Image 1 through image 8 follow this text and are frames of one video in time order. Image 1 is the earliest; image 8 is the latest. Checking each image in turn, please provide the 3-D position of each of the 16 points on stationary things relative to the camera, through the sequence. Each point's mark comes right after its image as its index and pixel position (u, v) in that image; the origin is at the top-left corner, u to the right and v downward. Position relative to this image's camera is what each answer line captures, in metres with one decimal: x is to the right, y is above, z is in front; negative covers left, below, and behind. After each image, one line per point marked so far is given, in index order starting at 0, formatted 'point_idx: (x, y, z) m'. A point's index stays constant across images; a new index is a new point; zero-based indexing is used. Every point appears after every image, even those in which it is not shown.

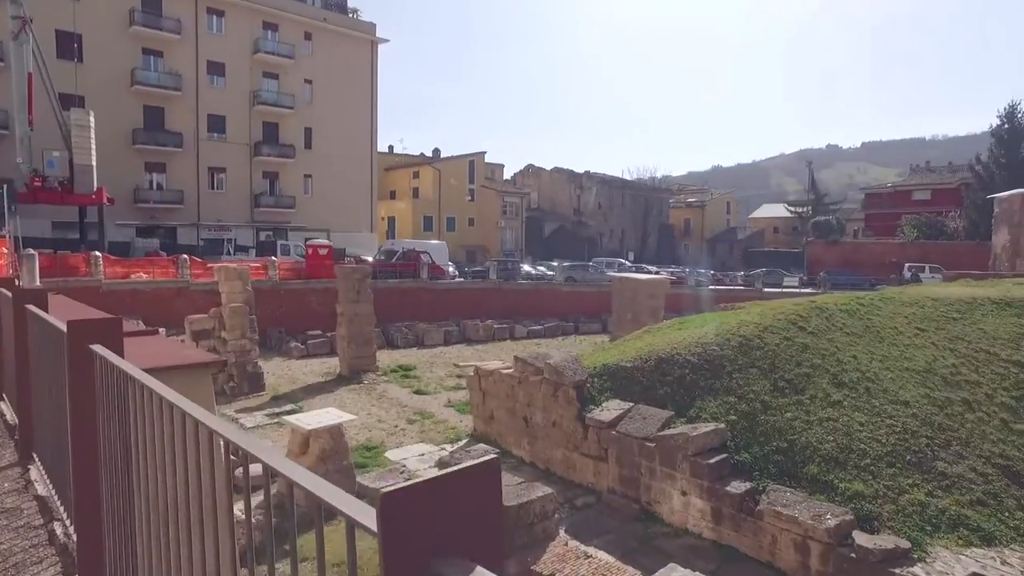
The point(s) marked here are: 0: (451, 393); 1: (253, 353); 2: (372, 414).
0: (-1.4, -2.4, +14.6) m
1: (-5.7, -1.5, +14.4) m
2: (-2.8, -2.5, +12.9) m
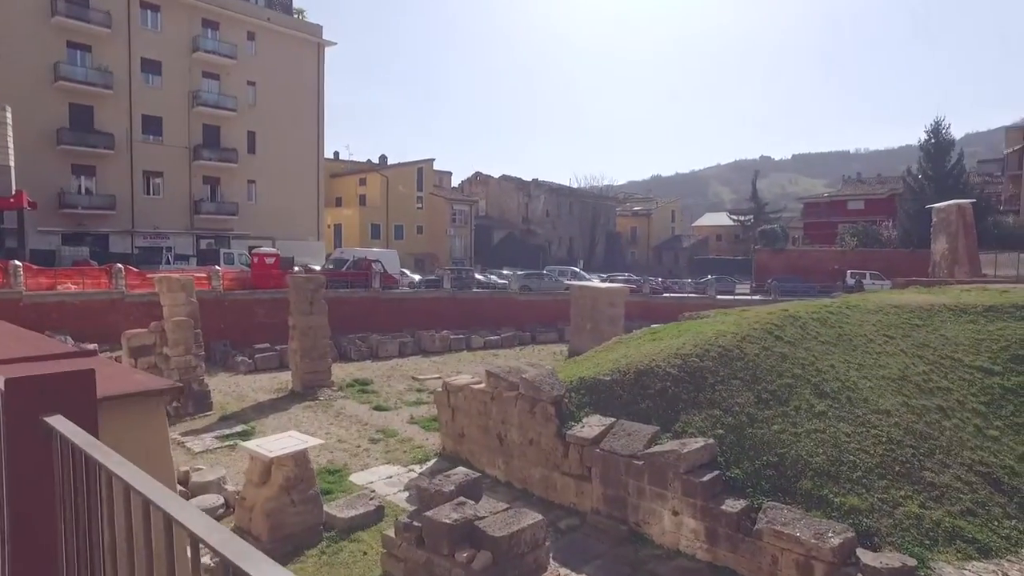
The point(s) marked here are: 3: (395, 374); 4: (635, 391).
0: (-2.1, -2.6, +14.0) m
1: (-6.5, -1.7, +13.4) m
2: (-3.4, -2.7, +12.1) m
3: (-3.2, -2.3, +17.6) m
4: (+1.9, -1.5, +9.7) m
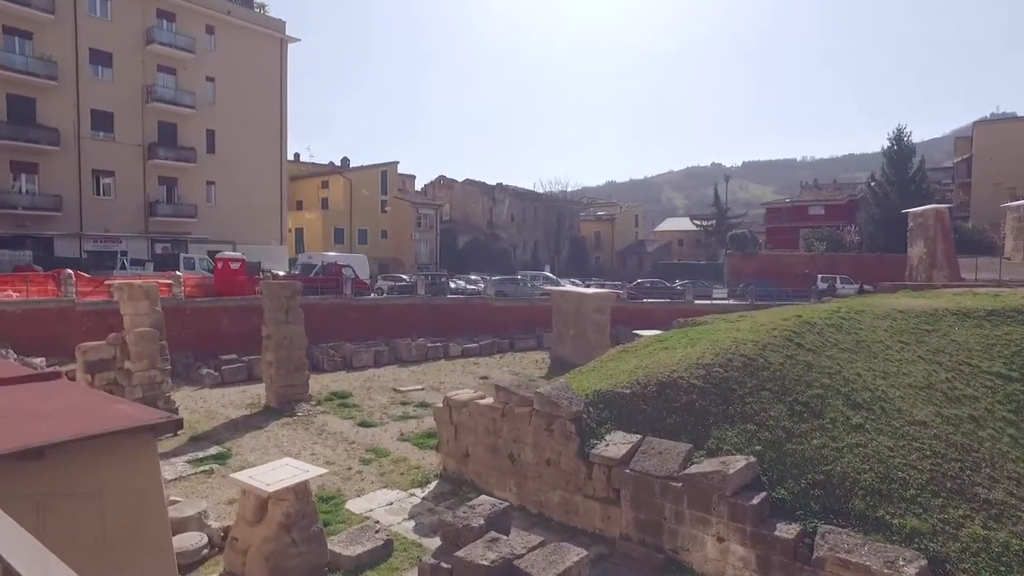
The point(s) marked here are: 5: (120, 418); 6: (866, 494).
0: (-2.2, -2.7, +13.0) m
1: (-6.5, -1.9, +12.2) m
2: (-3.3, -2.8, +11.1) m
3: (-3.5, -2.5, +16.6) m
4: (+2.0, -1.6, +9.0) m
5: (-2.7, -0.9, +4.5) m
6: (+3.9, -2.3, +7.2) m
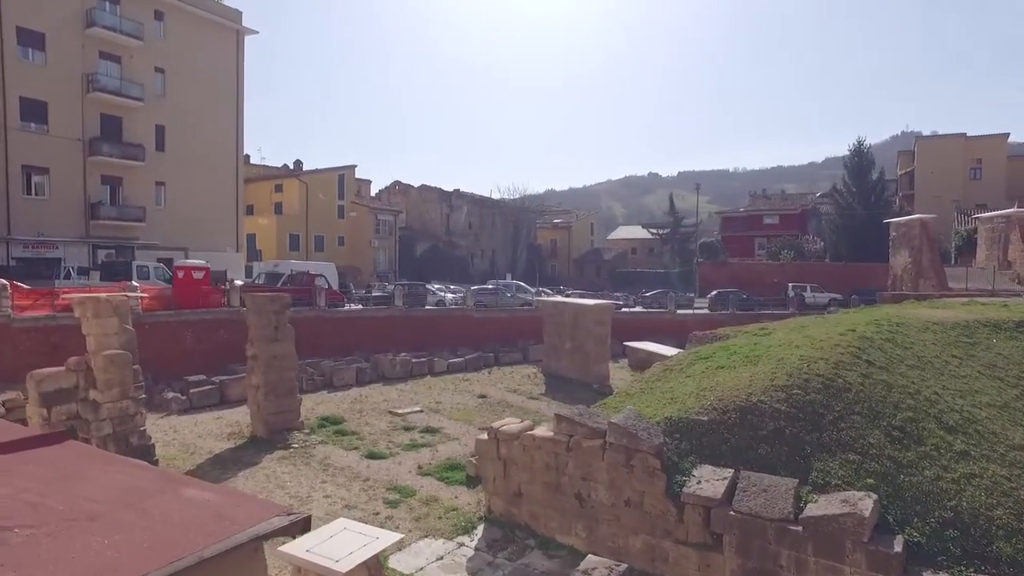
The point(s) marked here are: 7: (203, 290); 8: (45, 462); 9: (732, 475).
0: (-1.7, -3.0, +11.6) m
1: (-5.9, -2.1, +10.4) m
2: (-2.7, -3.0, +9.6) m
3: (-3.4, -2.8, +15.0) m
4: (+2.9, -1.8, +8.0) m
5: (-1.4, -1.1, +3.1) m
6: (+4.9, -2.4, +6.5) m
7: (-8.5, -0.1, +18.0) m
8: (-2.7, -1.0, +3.8) m
9: (+2.5, -2.1, +7.4) m
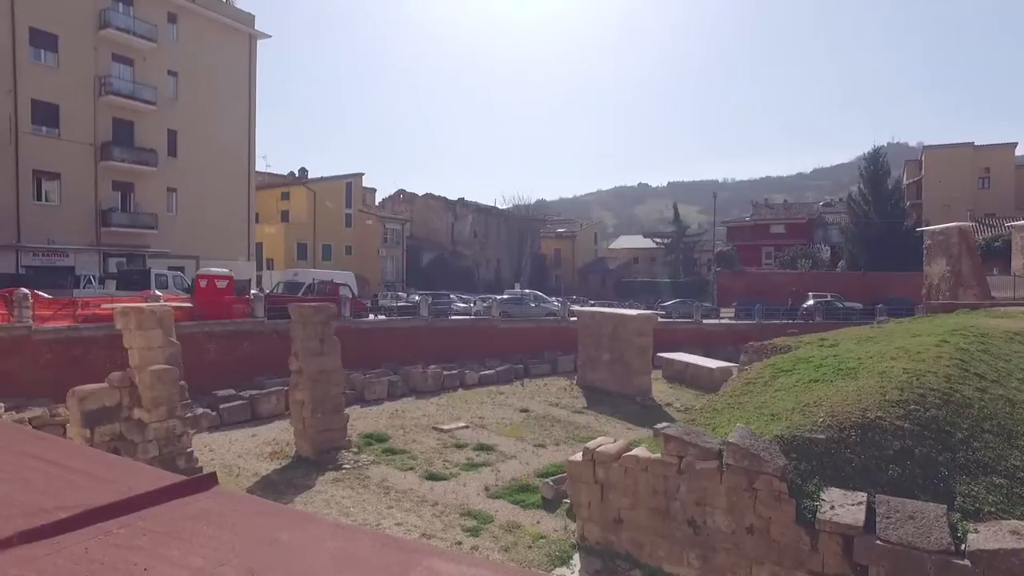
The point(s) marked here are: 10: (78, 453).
0: (-0.6, -3.1, +10.9) m
1: (-4.8, -2.2, +9.5) m
2: (-1.5, -3.1, +8.8) m
3: (-2.3, -3.0, +14.2) m
4: (+4.1, -1.9, +7.4) m
5: (-0.1, -1.1, +2.4) m
6: (+6.1, -2.5, +5.8) m
7: (-7.5, -0.3, +17.2) m
8: (-1.4, -1.0, +3.0) m
9: (+3.7, -2.2, +6.7) m
10: (-2.7, -1.1, +4.1) m
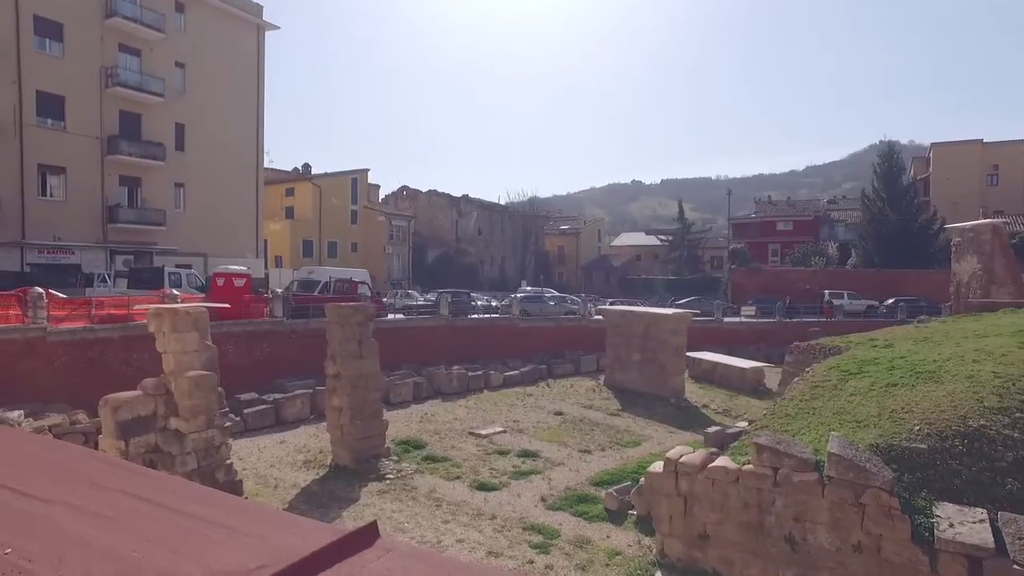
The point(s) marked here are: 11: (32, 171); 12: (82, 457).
0: (+0.2, -3.1, +10.3) m
1: (-3.9, -2.2, +8.9) m
2: (-0.6, -3.1, +8.2) m
3: (-1.5, -2.9, +13.6) m
4: (+4.9, -1.9, +6.8) m
5: (+0.8, -1.1, +1.8) m
6: (+7.0, -2.5, +5.3) m
7: (-6.7, -0.3, +16.5) m
8: (-0.5, -1.0, +2.4) m
9: (+4.6, -2.2, +6.2) m
10: (-1.8, -1.1, +3.5) m
11: (-14.6, +3.6, +19.8) m
12: (-2.9, -1.1, +4.4) m
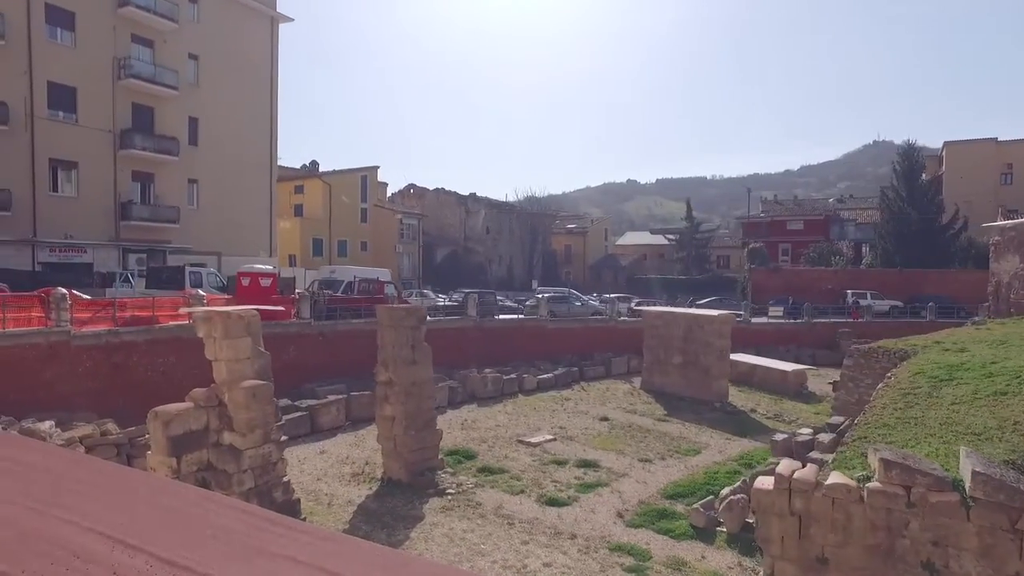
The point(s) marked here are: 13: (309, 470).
0: (+1.3, -3.1, +9.6) m
1: (-2.9, -2.2, +8.2) m
2: (+0.4, -3.1, +7.5) m
3: (-0.5, -2.9, +12.9) m
4: (+6.0, -1.9, +6.2) m
5: (+1.9, -1.1, +1.1) m
6: (+8.1, -2.5, +4.7) m
7: (-5.8, -0.3, +15.7) m
8: (+0.6, -1.0, +1.7) m
9: (+5.7, -2.2, +5.6) m
10: (-0.7, -1.1, +2.8) m
11: (-13.7, +3.6, +19.0) m
12: (-1.8, -1.2, +3.6) m
13: (-3.4, -3.0, +10.8) m
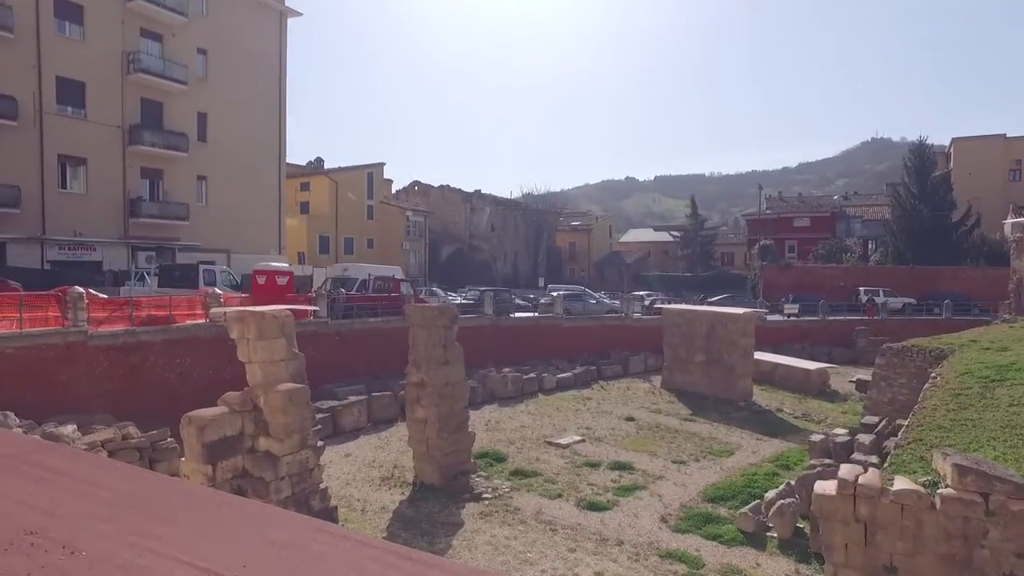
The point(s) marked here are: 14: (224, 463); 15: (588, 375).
0: (+1.8, -3.1, +9.3) m
1: (-2.4, -2.2, +7.9) m
2: (+1.0, -3.1, +7.2) m
3: (0.0, -2.9, +12.7) m
4: (+6.5, -1.9, +5.9) m
5: (+2.5, -1.1, +0.8) m
6: (+8.7, -2.5, +4.5) m
7: (-5.2, -0.2, +15.4) m
8: (+1.2, -1.0, +1.4) m
9: (+6.2, -2.2, +5.3) m
10: (-0.1, -1.1, +2.5) m
11: (-13.2, +3.6, +18.6) m
12: (-1.2, -1.2, +3.3) m
13: (-2.8, -3.0, +10.5) m
14: (-3.3, -1.9, +7.4) m
15: (+2.1, -2.5, +18.3) m
